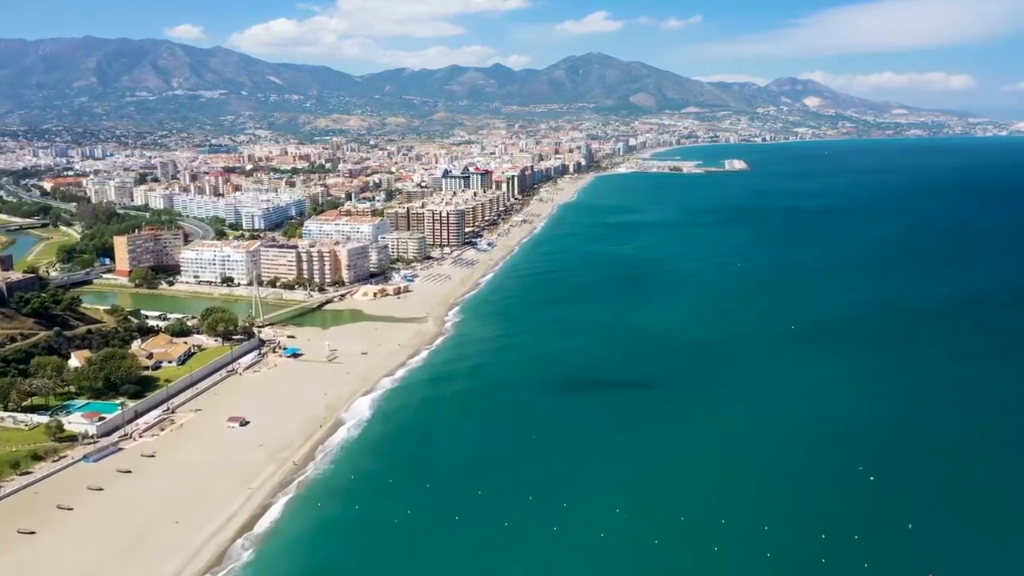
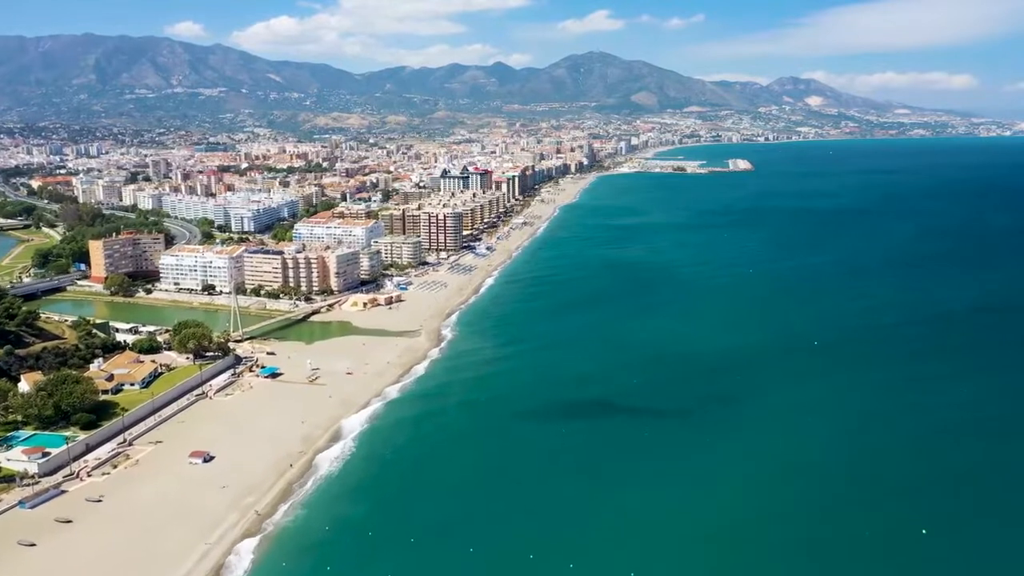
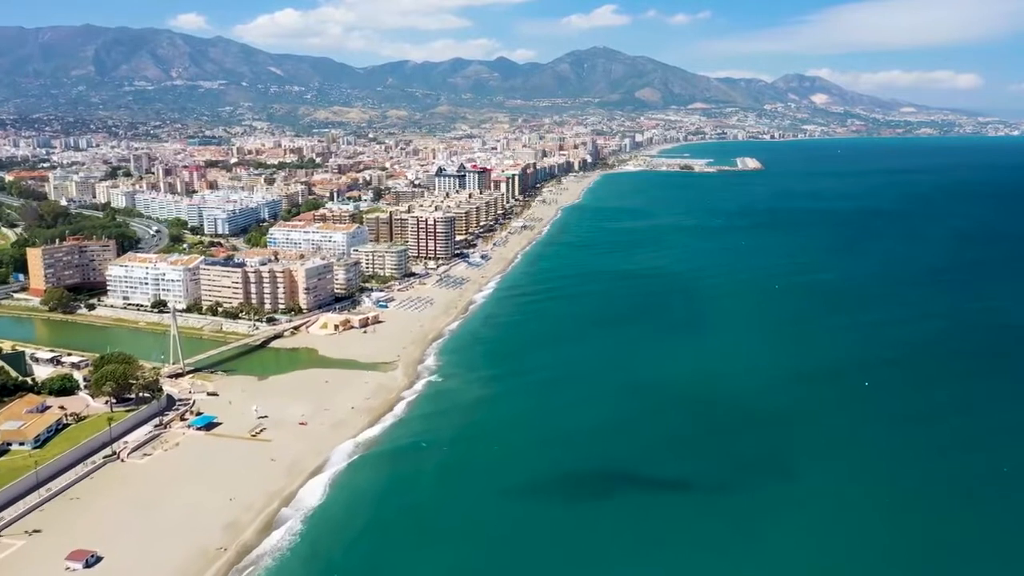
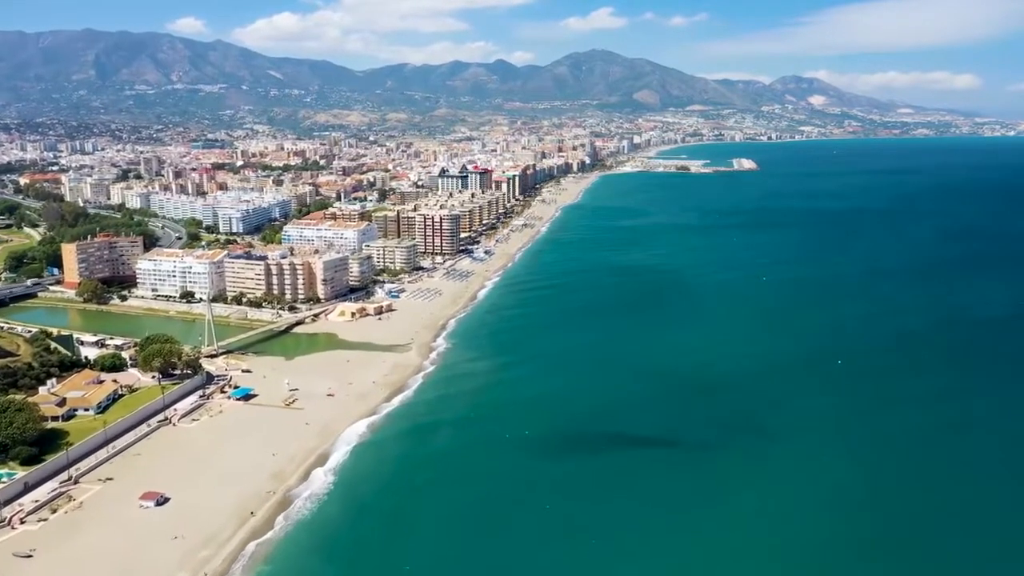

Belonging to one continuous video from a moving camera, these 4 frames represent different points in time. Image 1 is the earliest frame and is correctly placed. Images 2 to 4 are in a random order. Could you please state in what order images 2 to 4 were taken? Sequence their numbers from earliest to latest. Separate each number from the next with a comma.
2, 4, 3
